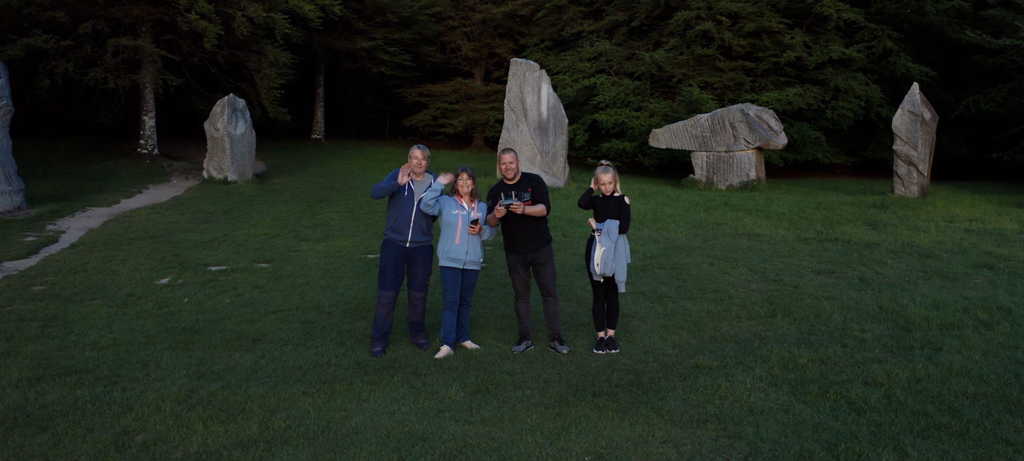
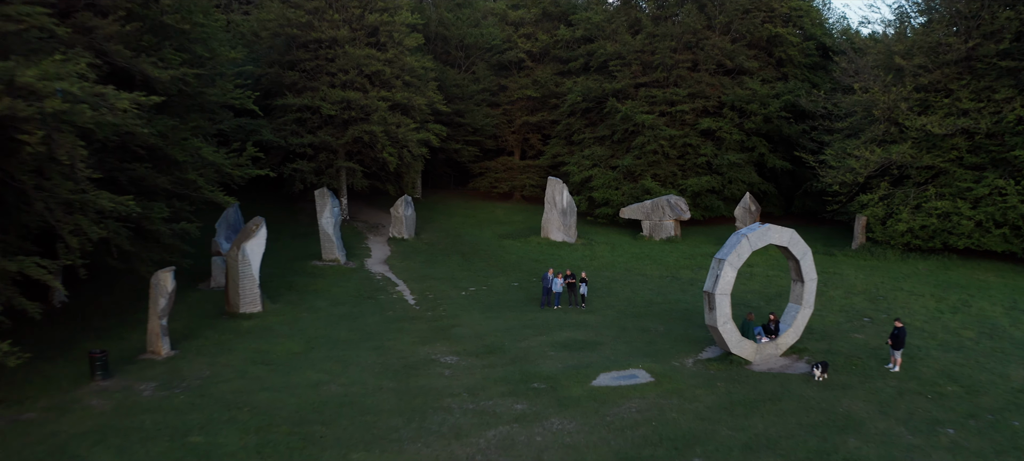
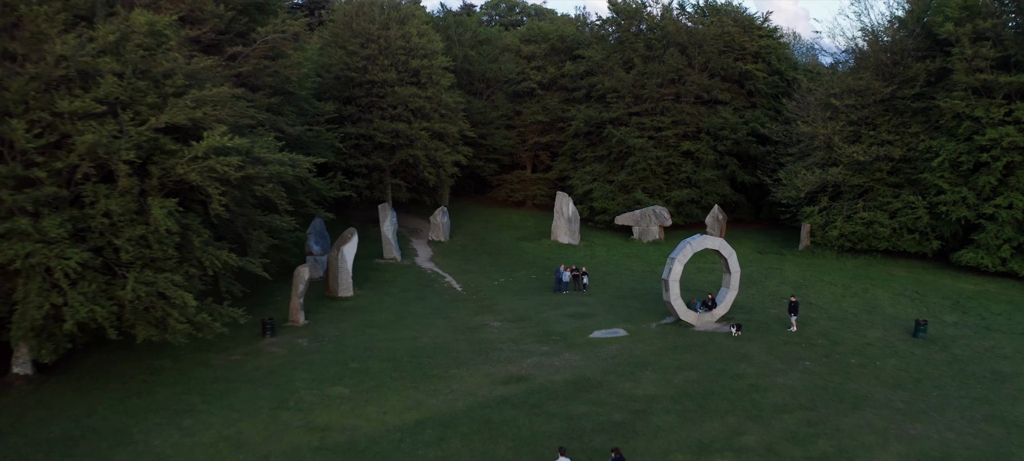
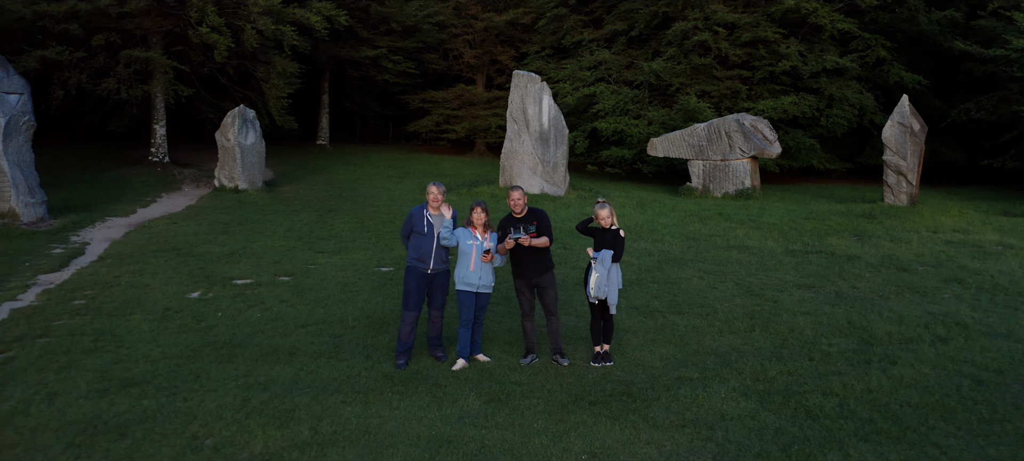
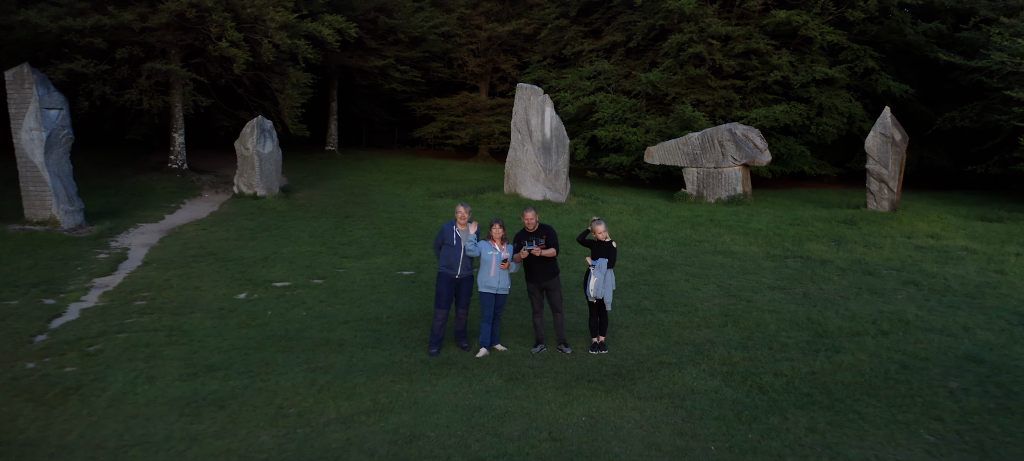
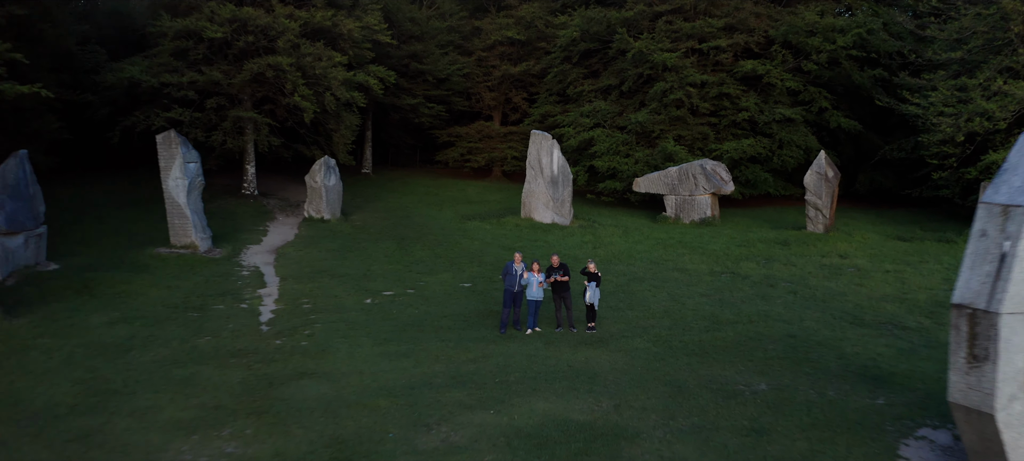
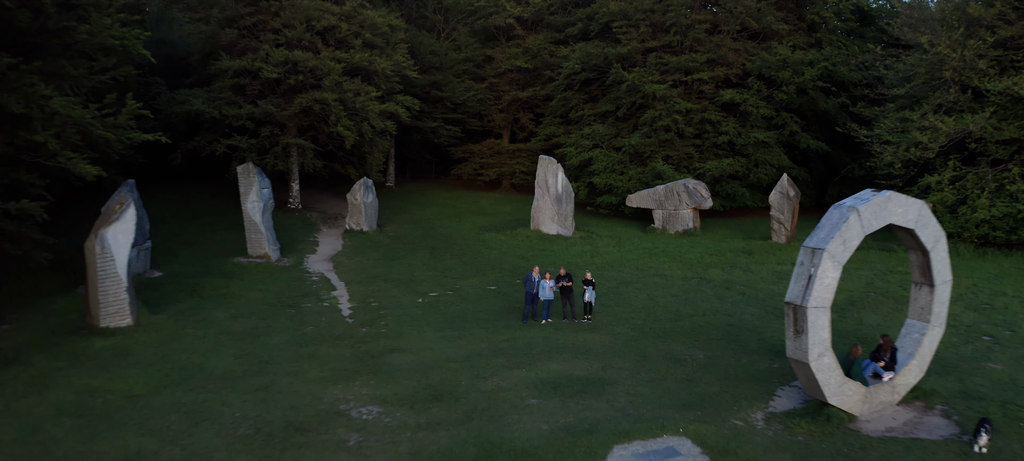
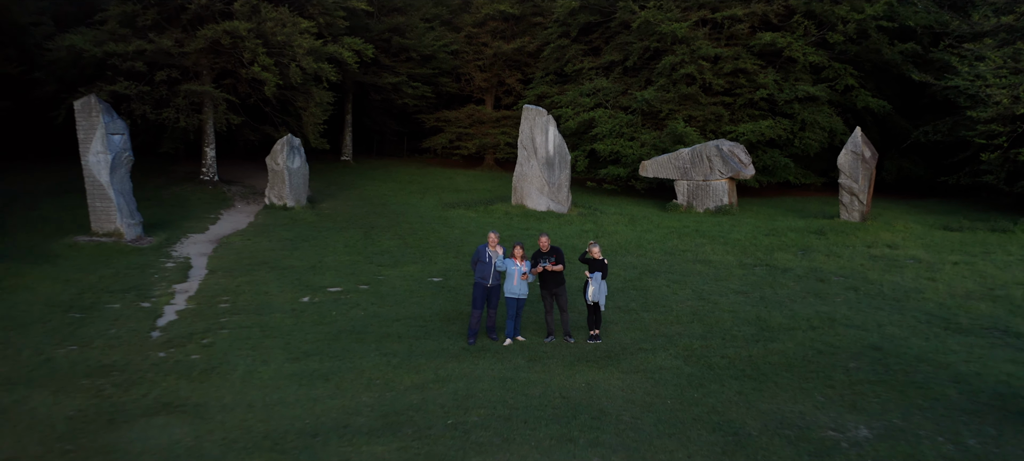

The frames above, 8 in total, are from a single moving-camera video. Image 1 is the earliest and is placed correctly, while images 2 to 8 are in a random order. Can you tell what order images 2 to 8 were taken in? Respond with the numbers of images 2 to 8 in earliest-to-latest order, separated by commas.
4, 5, 8, 6, 7, 2, 3
